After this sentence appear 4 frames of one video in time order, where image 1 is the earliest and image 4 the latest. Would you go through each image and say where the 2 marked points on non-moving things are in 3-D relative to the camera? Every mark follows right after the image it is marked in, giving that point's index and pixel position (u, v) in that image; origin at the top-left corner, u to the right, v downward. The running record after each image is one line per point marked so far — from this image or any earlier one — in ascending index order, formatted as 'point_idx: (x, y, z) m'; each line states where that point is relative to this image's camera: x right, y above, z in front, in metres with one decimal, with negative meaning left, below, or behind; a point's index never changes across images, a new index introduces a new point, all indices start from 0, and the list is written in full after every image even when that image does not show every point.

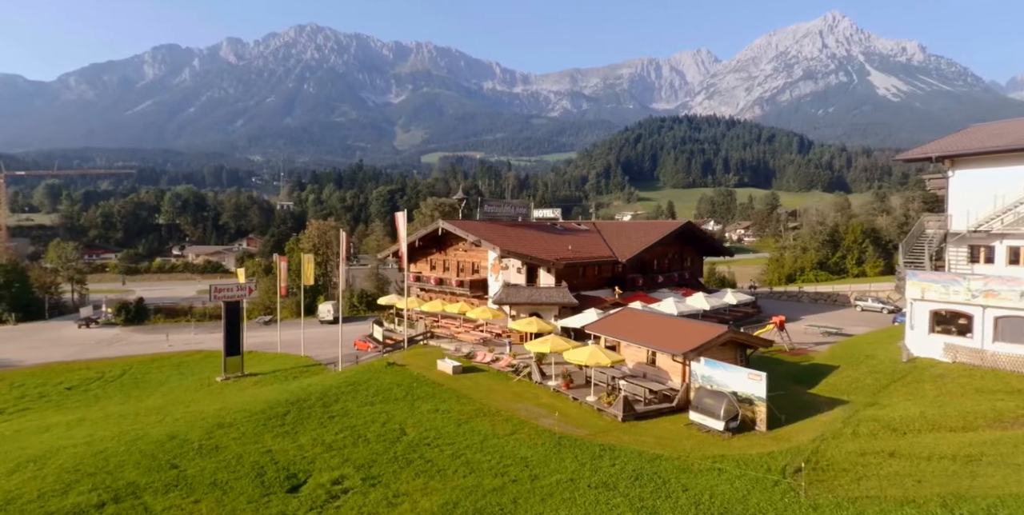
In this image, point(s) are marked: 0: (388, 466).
0: (-3.4, -5.8, +17.9) m
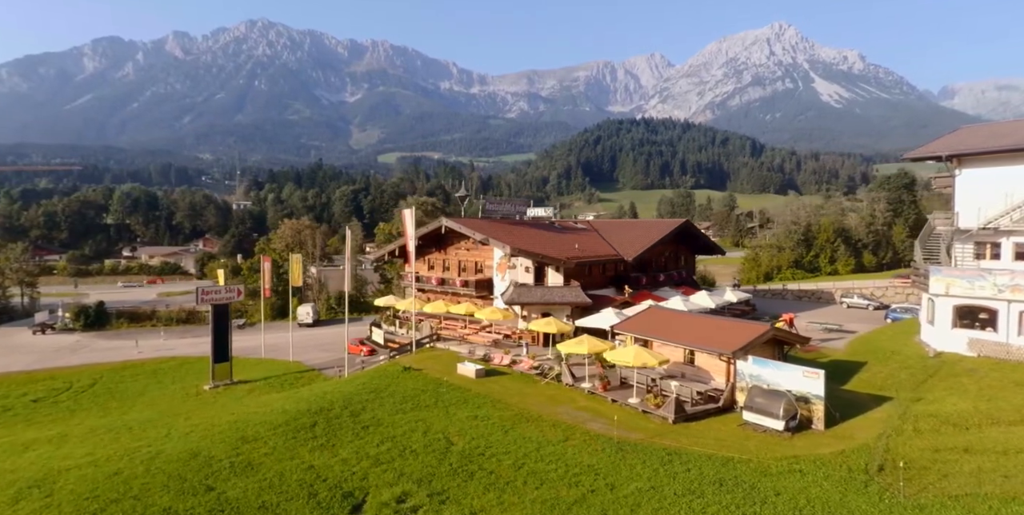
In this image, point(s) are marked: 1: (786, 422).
0: (-1.6, -5.6, +16.6) m
1: (+8.3, -5.0, +19.8) m
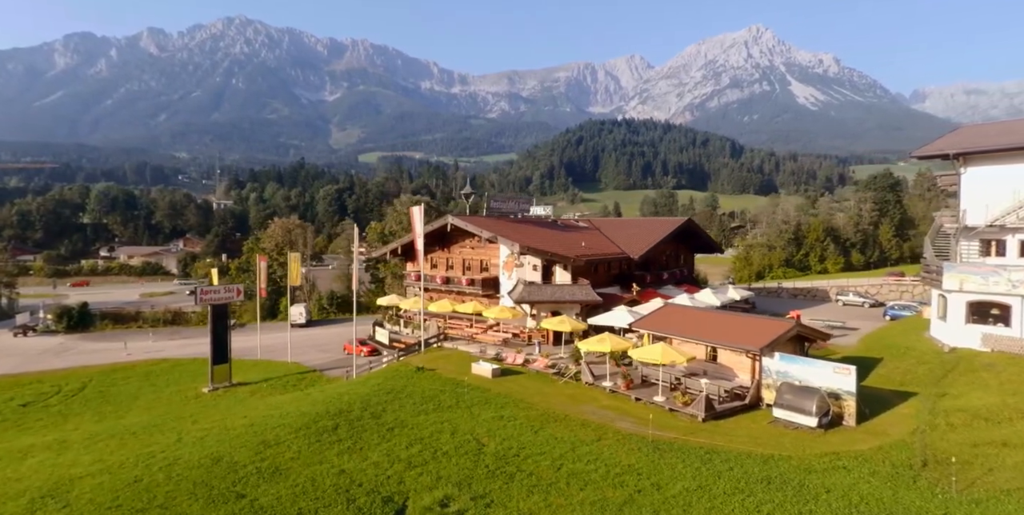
0: (-0.5, -5.5, +16.1) m
1: (+9.2, -4.9, +19.6) m
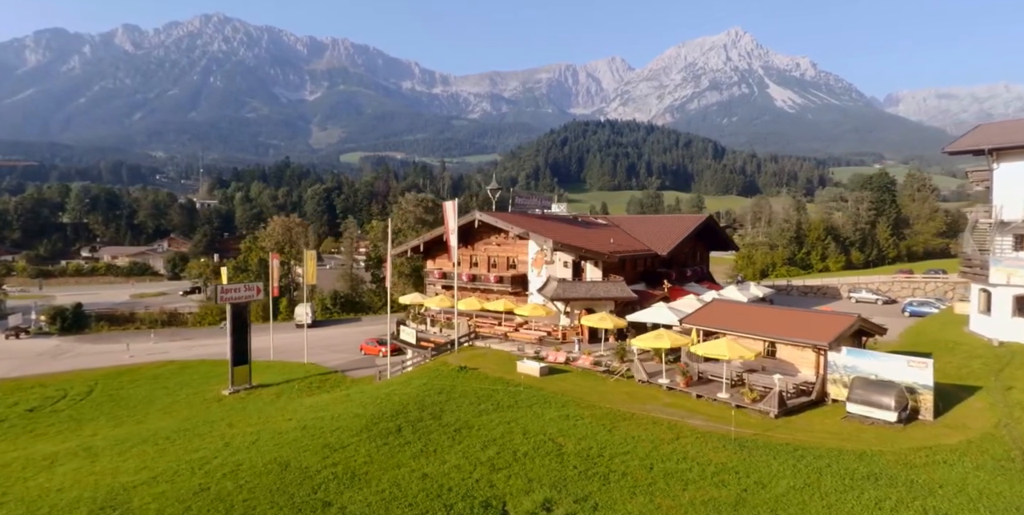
0: (+1.7, -5.3, +15.3) m
1: (+11.4, -4.6, +19.2) m
